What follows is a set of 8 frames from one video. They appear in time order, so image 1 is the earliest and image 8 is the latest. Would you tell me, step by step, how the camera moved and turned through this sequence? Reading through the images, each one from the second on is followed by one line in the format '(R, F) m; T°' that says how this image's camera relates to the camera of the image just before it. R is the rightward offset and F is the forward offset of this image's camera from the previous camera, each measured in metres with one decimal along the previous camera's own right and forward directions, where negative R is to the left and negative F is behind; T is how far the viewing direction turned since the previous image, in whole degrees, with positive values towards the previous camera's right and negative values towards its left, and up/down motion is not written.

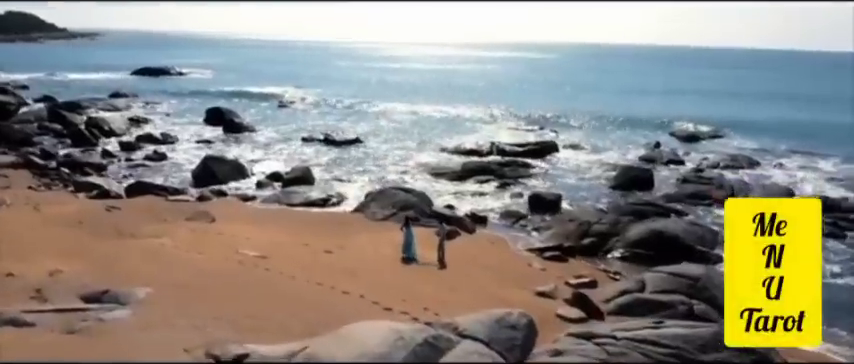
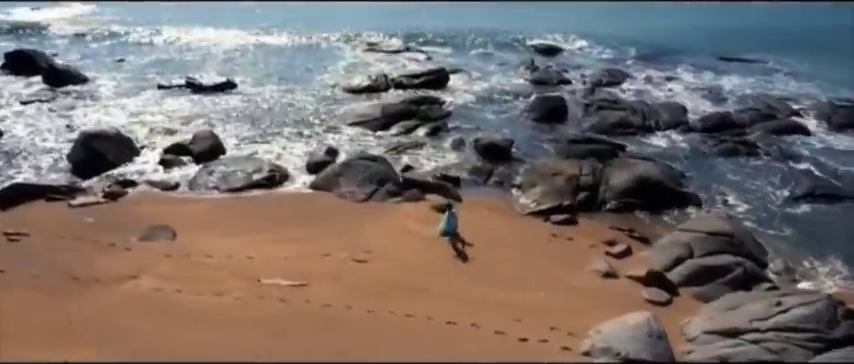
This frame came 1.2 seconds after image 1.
(-4.5, +2.6) m; +19°
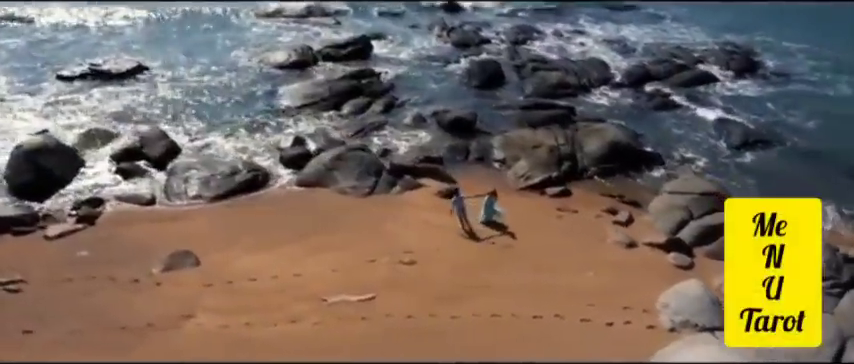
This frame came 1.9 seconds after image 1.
(-3.2, +0.4) m; +12°
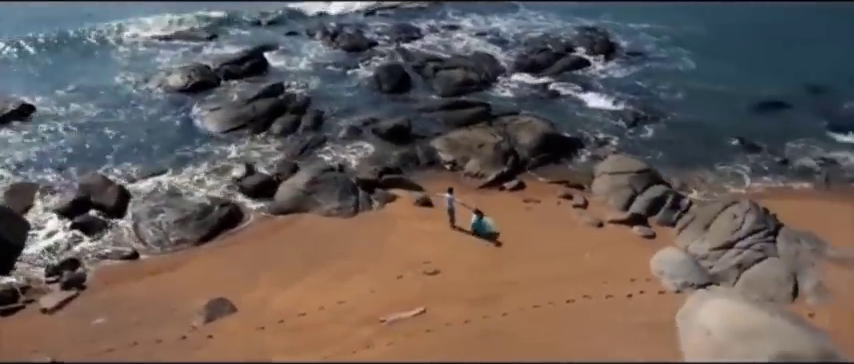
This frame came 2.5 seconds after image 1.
(-3.5, -0.5) m; +15°
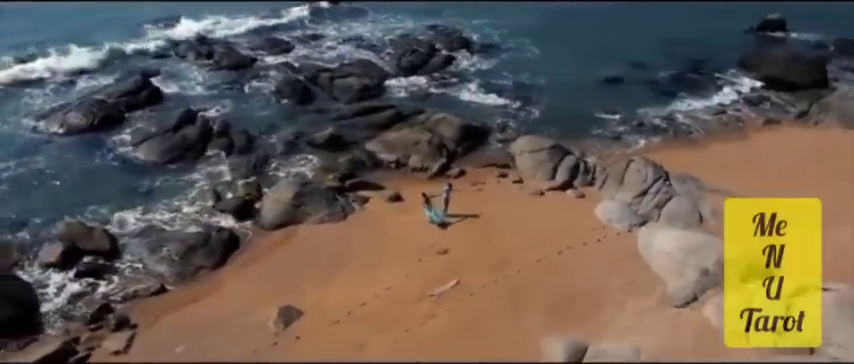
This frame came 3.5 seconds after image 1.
(-4.5, -1.8) m; +17°
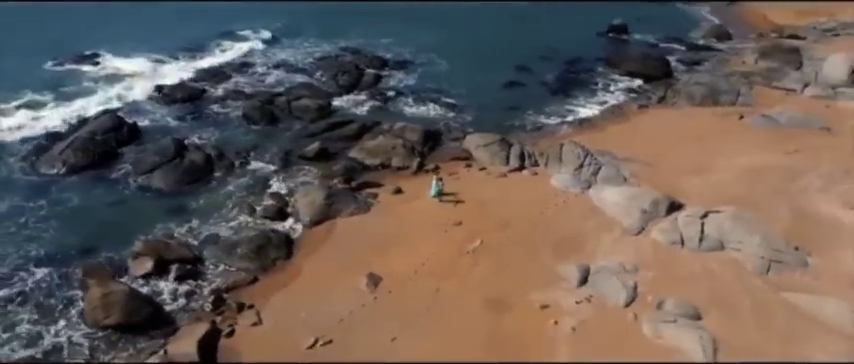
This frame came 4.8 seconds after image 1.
(-5.1, -4.3) m; +13°
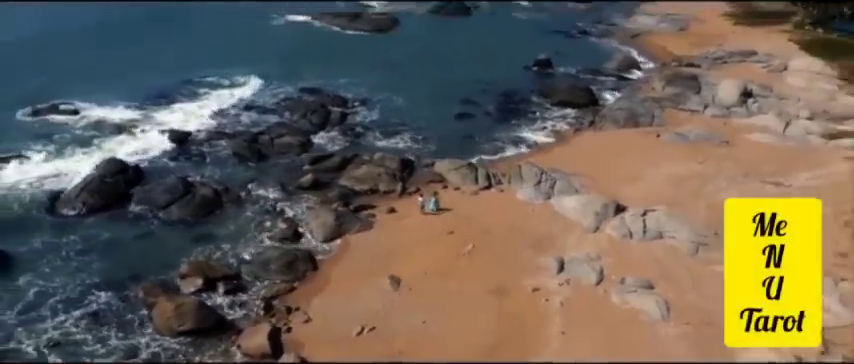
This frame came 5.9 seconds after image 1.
(-2.9, -4.0) m; +7°
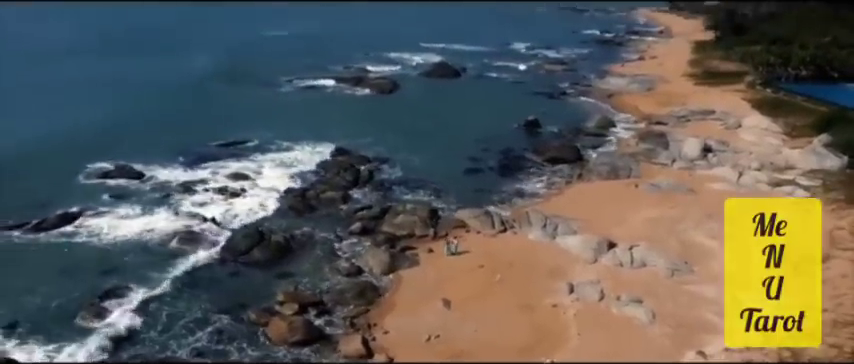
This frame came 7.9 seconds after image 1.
(-2.9, -6.8) m; +2°
